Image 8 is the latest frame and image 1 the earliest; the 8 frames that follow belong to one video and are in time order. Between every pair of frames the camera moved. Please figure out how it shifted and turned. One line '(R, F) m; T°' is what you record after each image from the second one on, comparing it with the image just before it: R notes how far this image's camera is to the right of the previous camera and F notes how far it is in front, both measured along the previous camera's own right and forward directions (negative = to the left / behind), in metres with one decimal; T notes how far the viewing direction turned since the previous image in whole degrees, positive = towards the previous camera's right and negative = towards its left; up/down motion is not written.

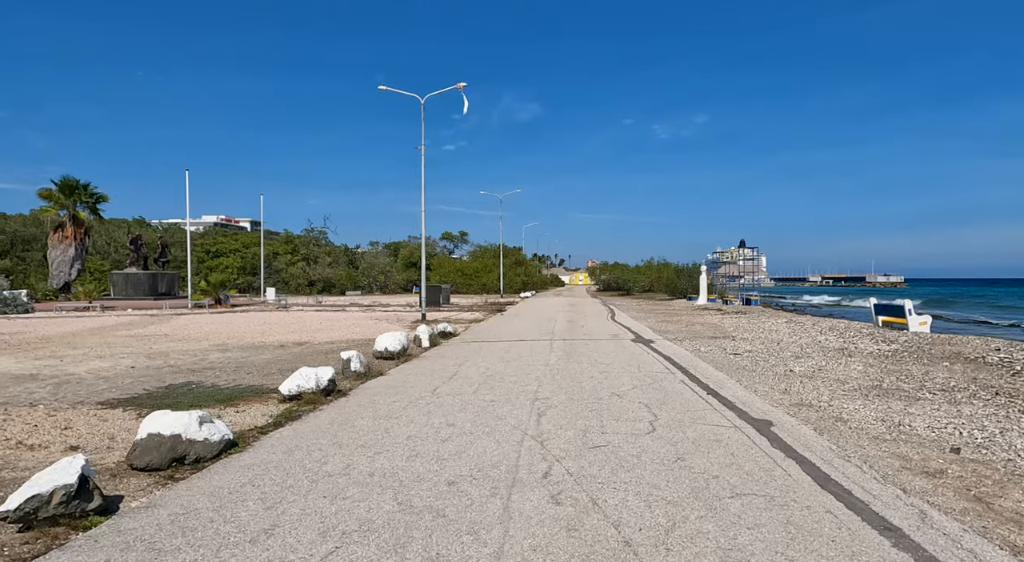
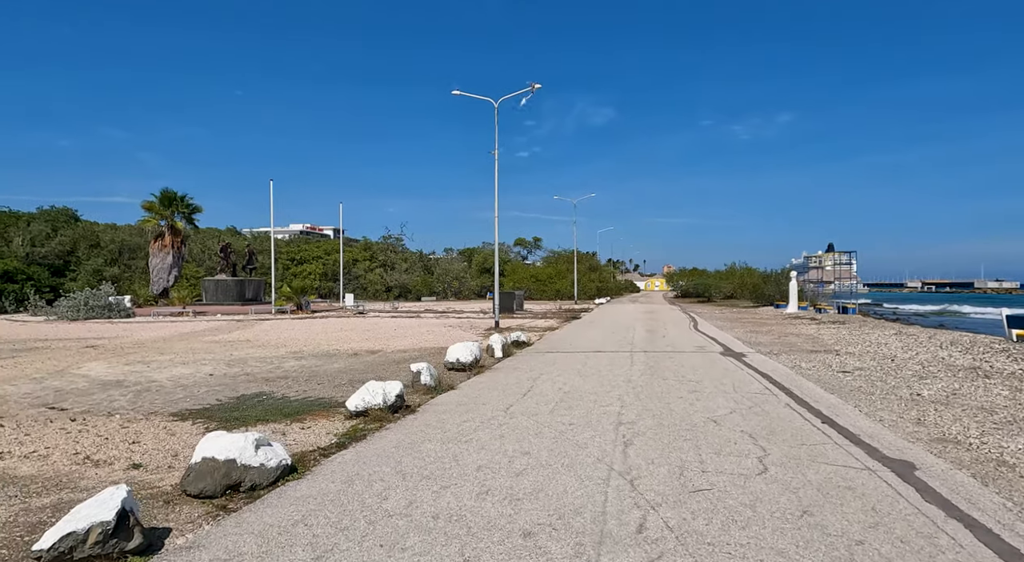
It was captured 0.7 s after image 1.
(-0.1, +0.8) m; -7°
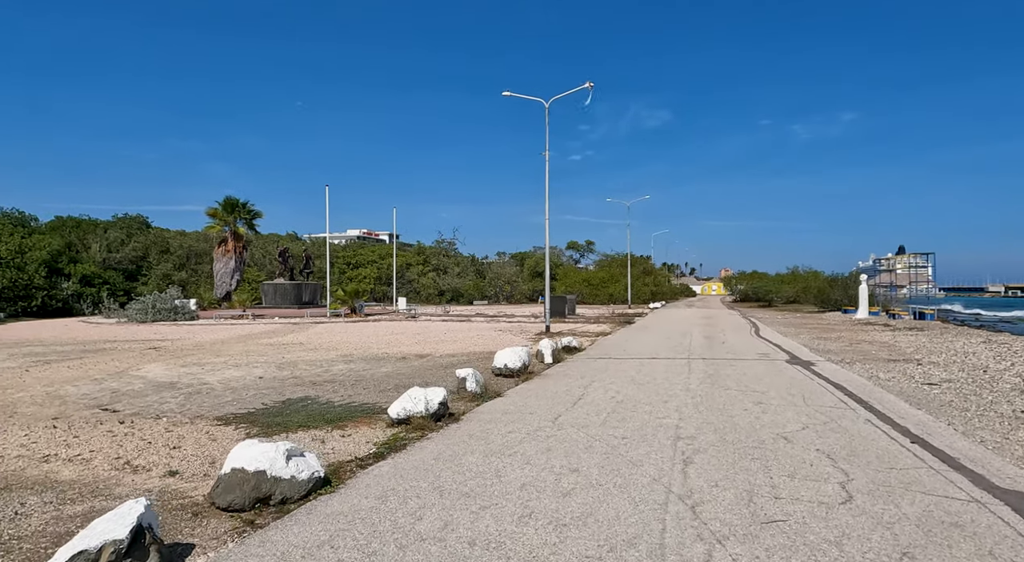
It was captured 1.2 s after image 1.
(+0.1, +0.5) m; -5°
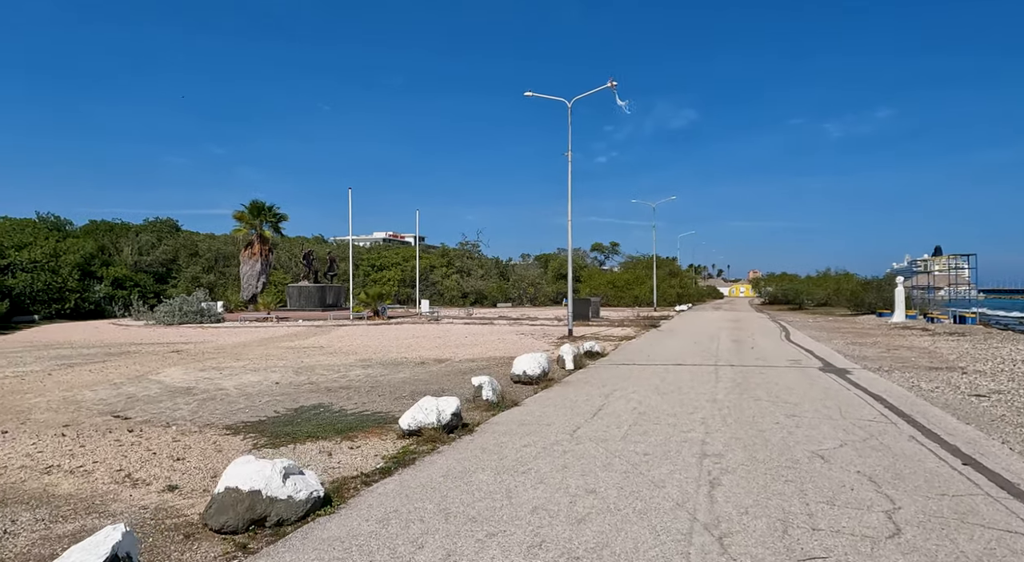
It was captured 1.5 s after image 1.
(+0.1, +0.4) m; -2°
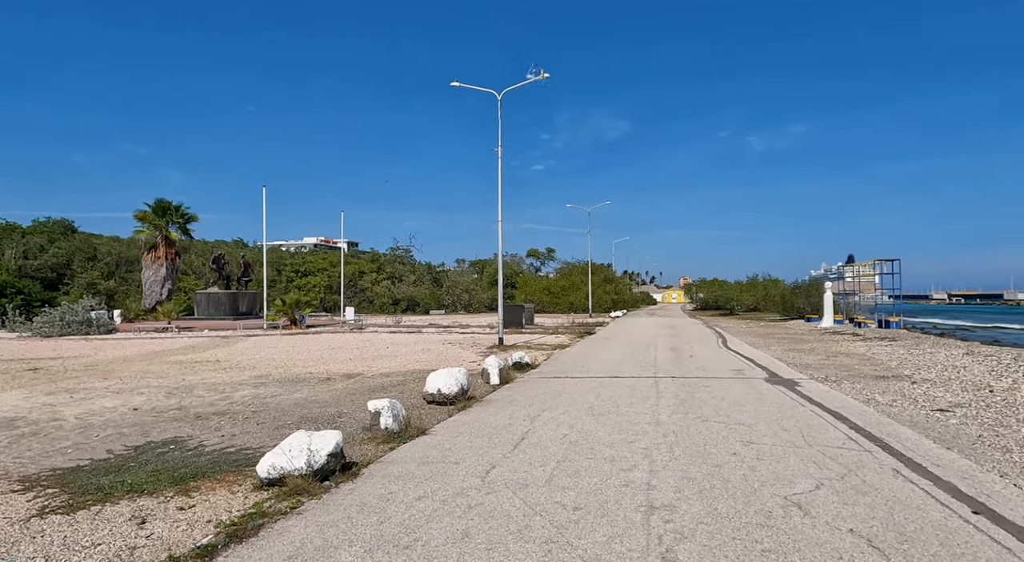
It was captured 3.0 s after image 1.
(+0.4, +1.7) m; +6°
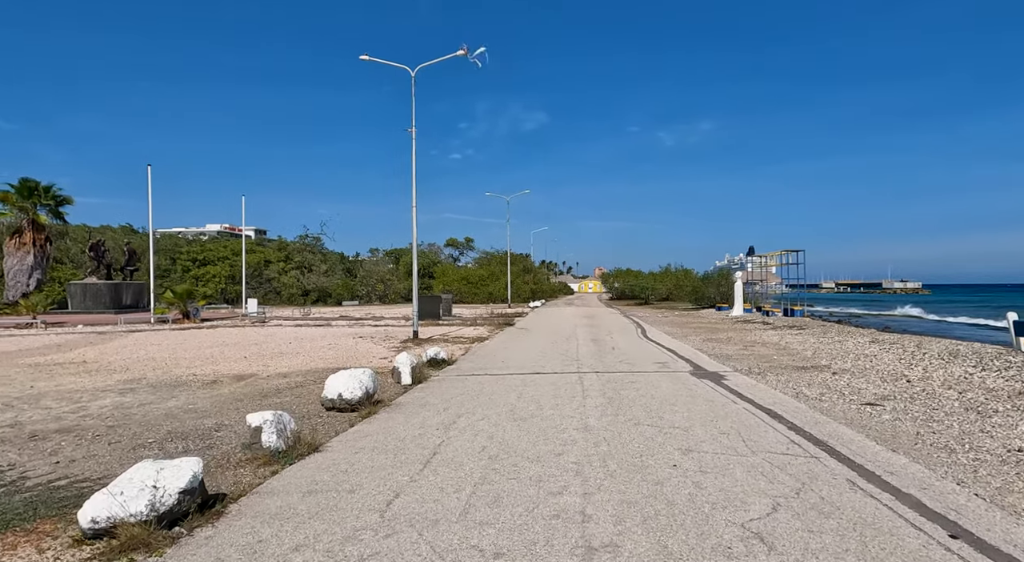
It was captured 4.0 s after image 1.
(+0.1, +1.1) m; +7°
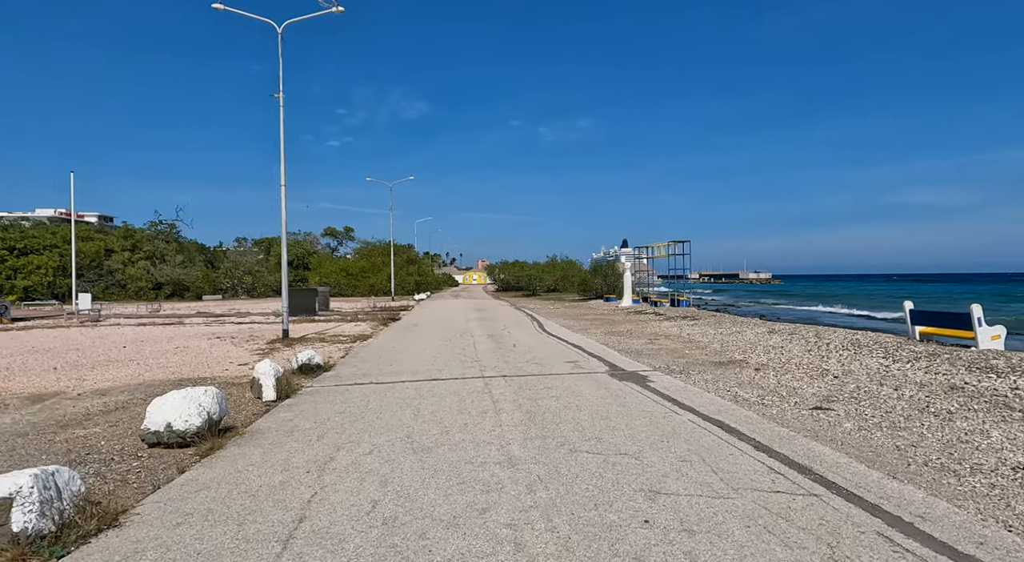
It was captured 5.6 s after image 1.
(-0.2, +2.0) m; +10°
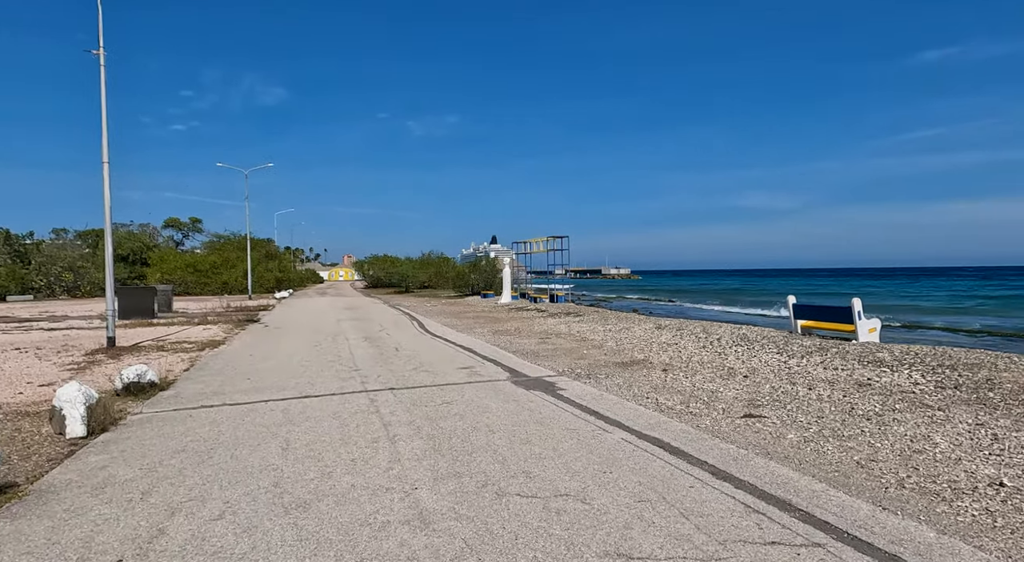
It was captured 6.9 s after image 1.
(-0.3, +1.5) m; +12°
